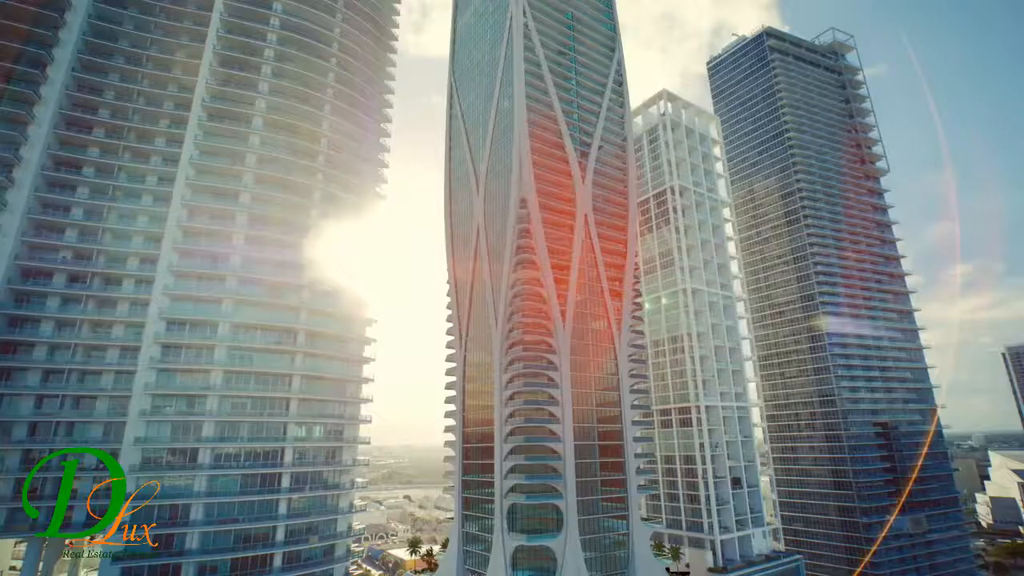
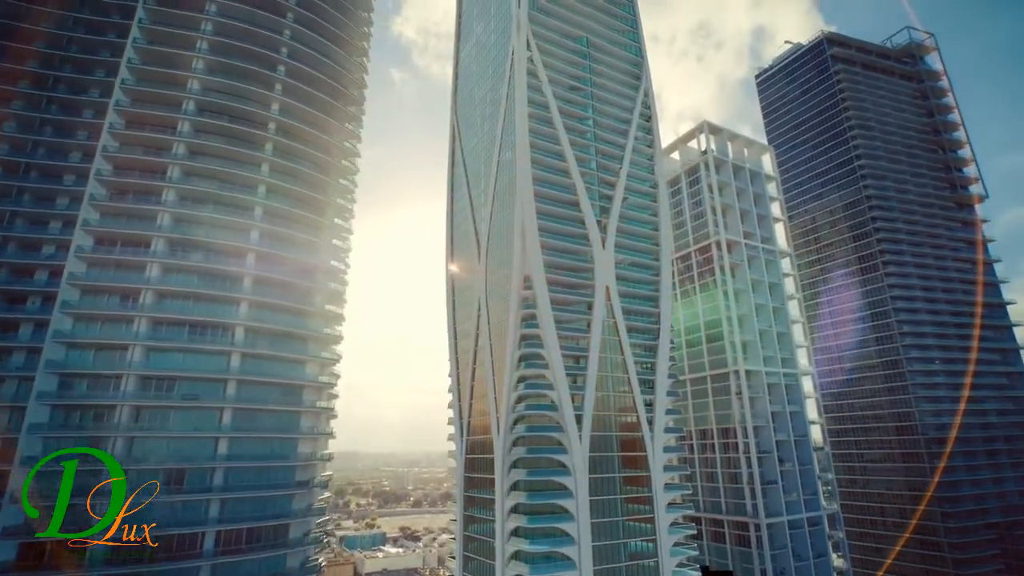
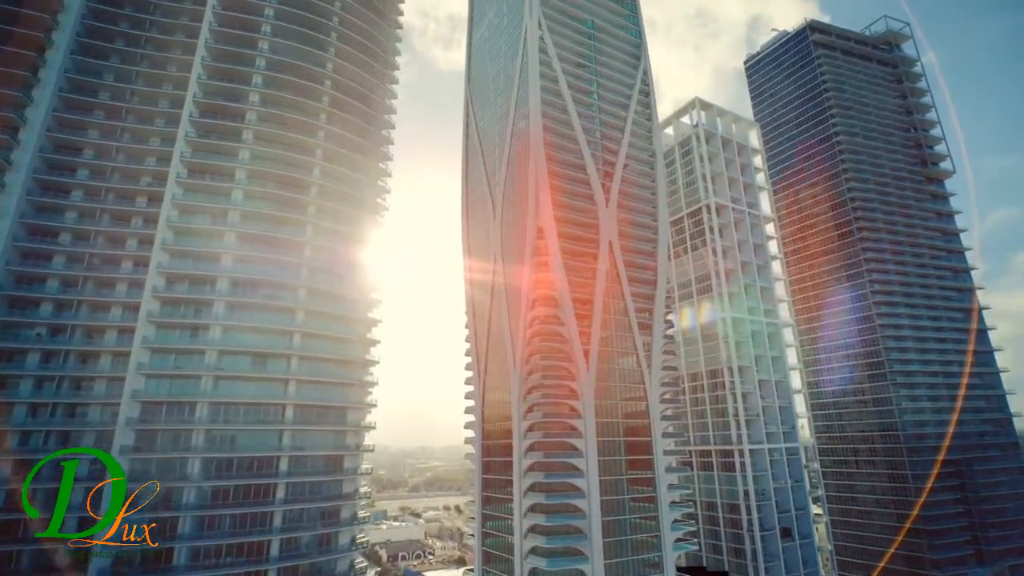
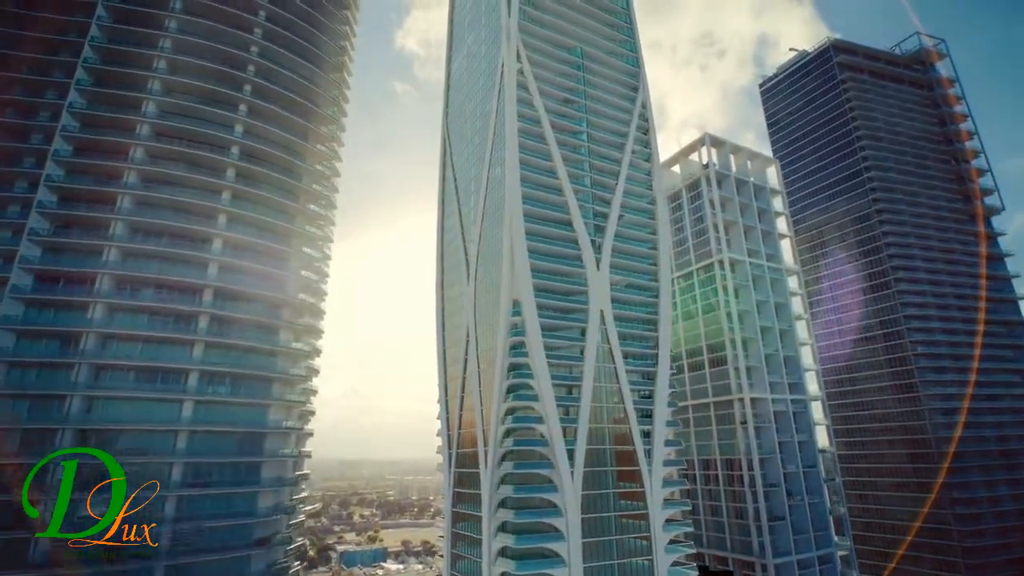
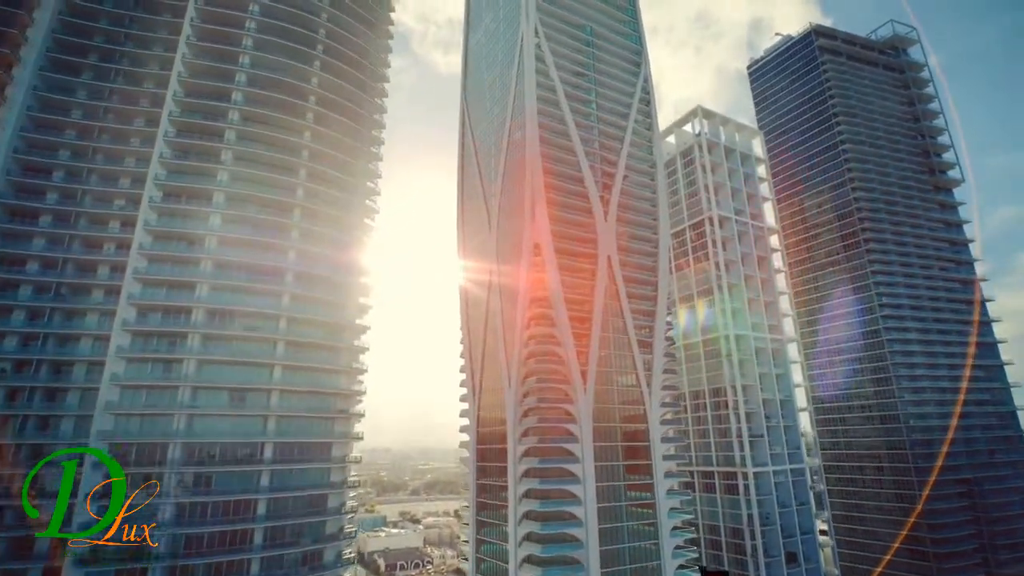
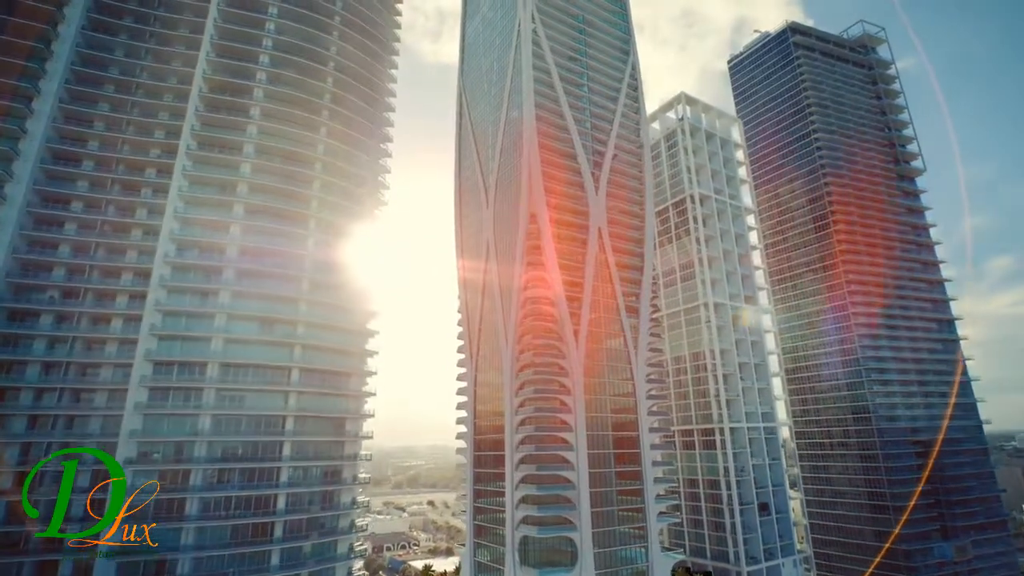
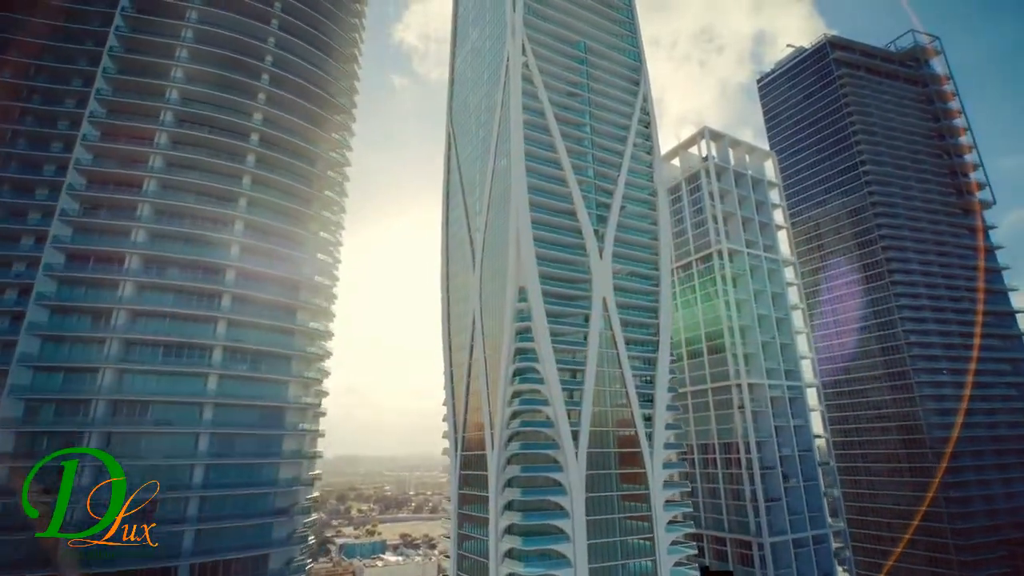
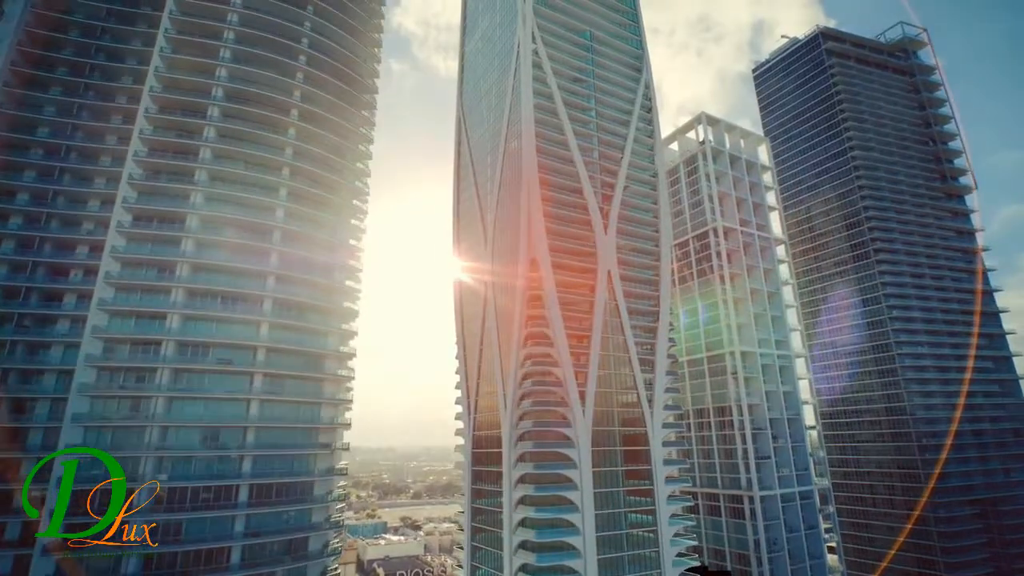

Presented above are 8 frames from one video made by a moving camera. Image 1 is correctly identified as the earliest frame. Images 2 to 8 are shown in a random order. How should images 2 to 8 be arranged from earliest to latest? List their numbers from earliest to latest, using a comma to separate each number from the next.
6, 3, 5, 8, 2, 7, 4
